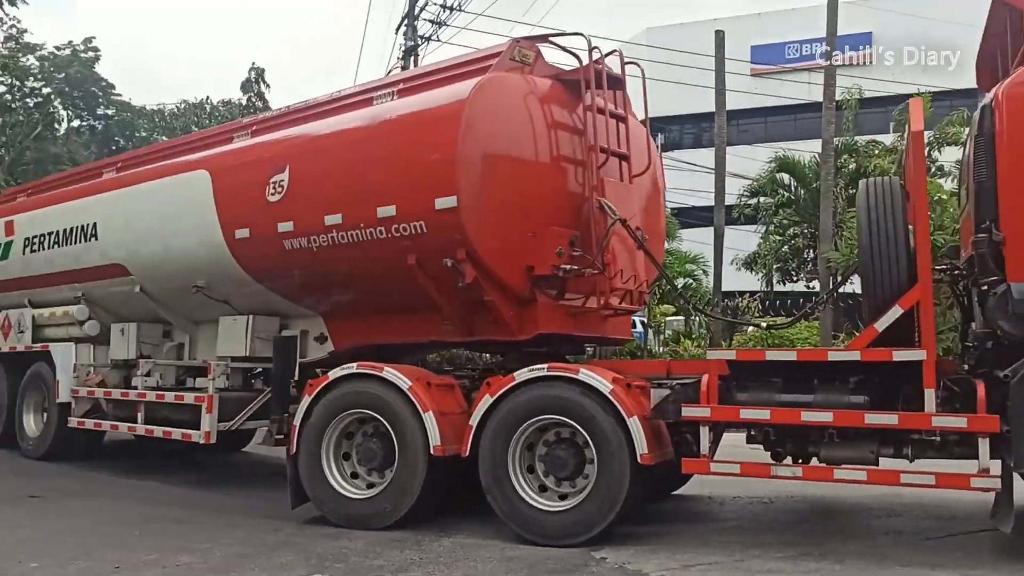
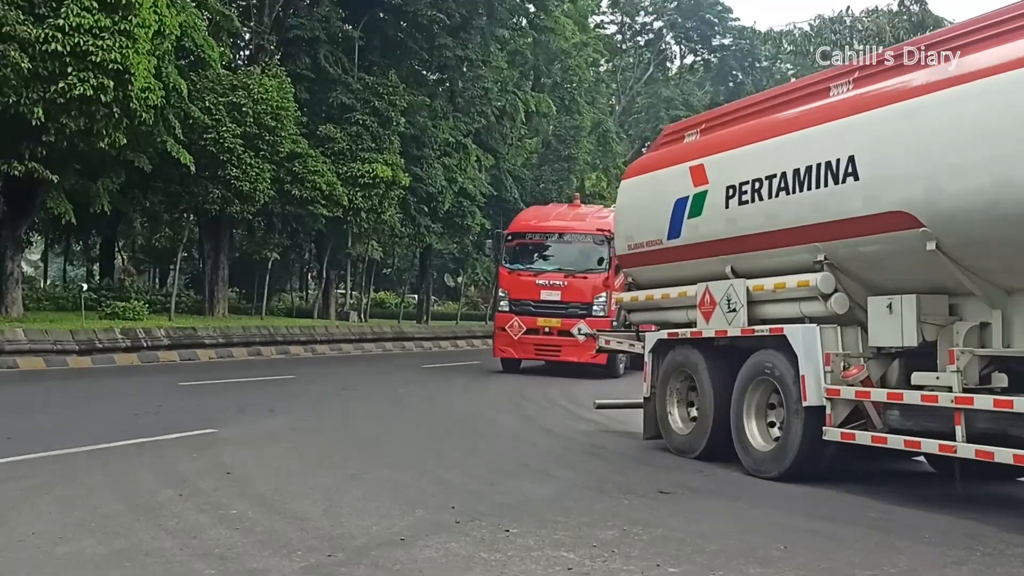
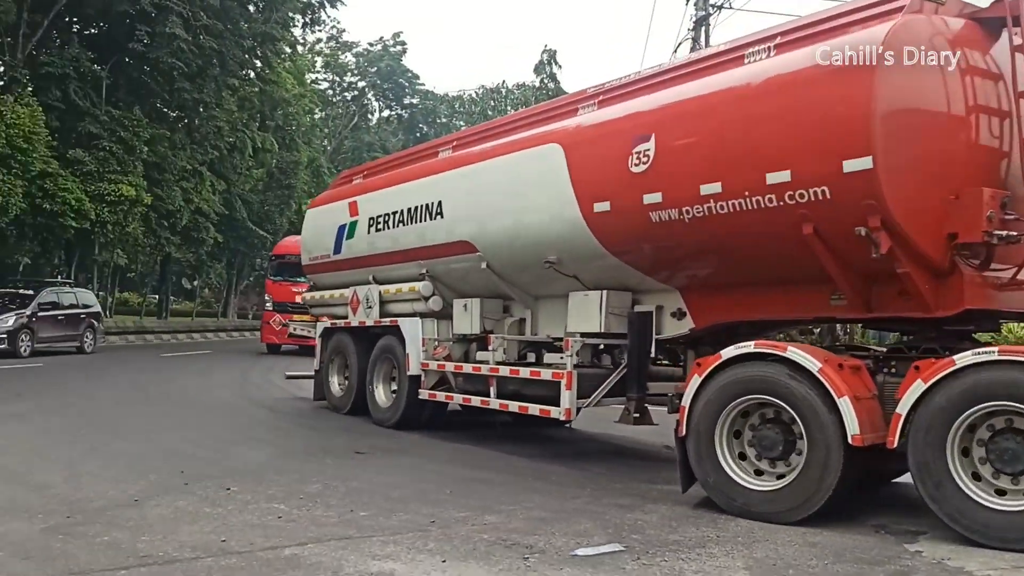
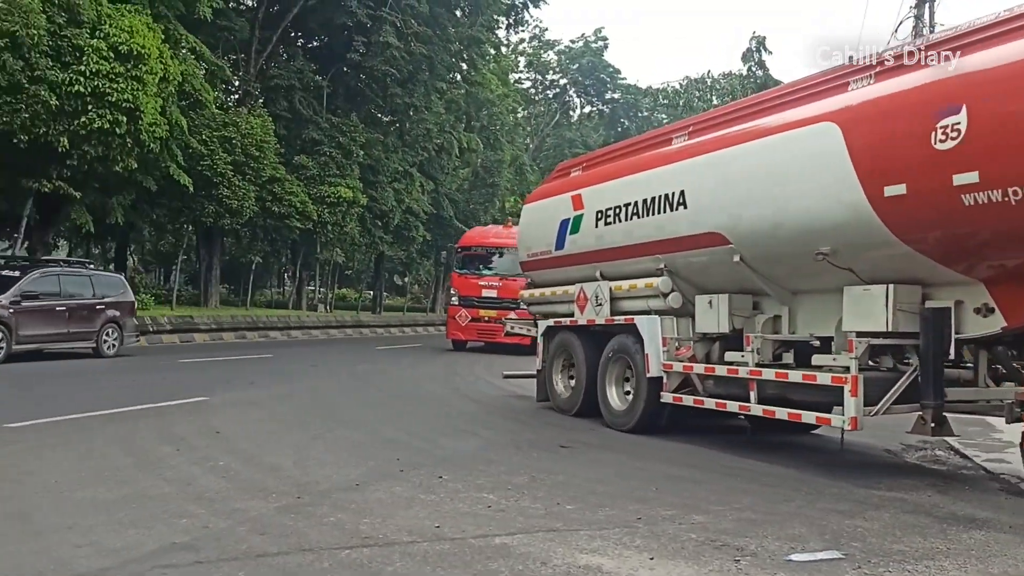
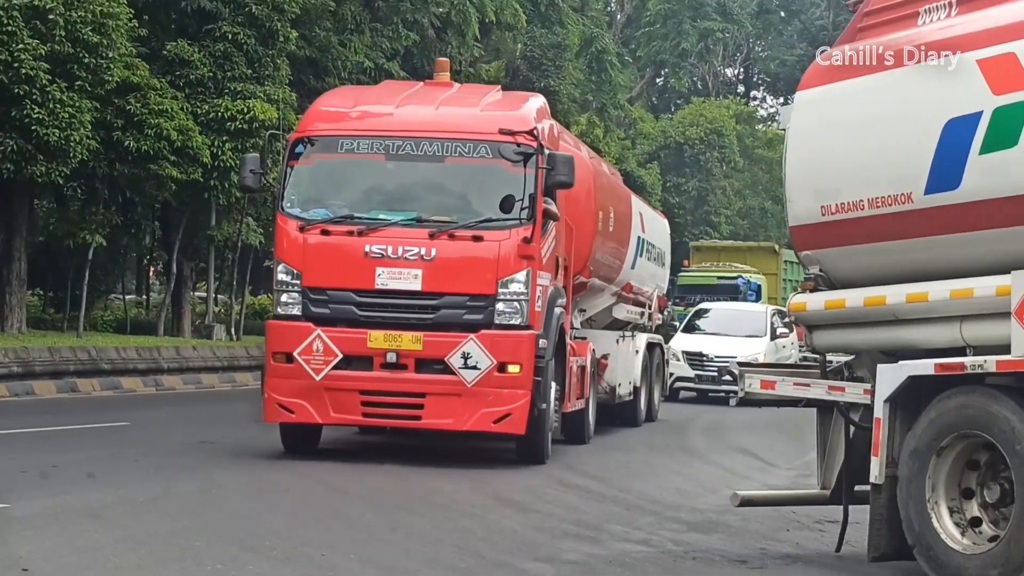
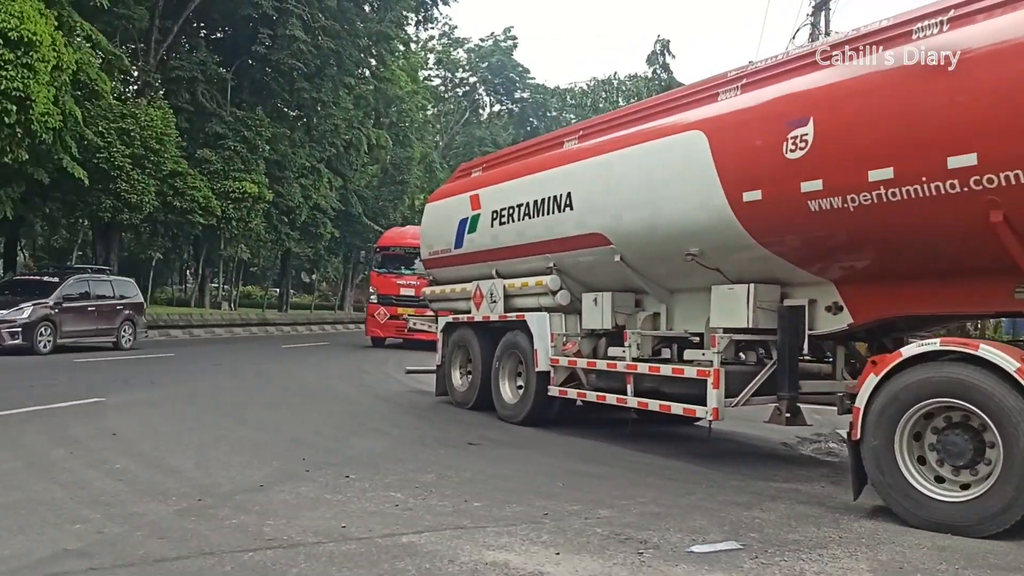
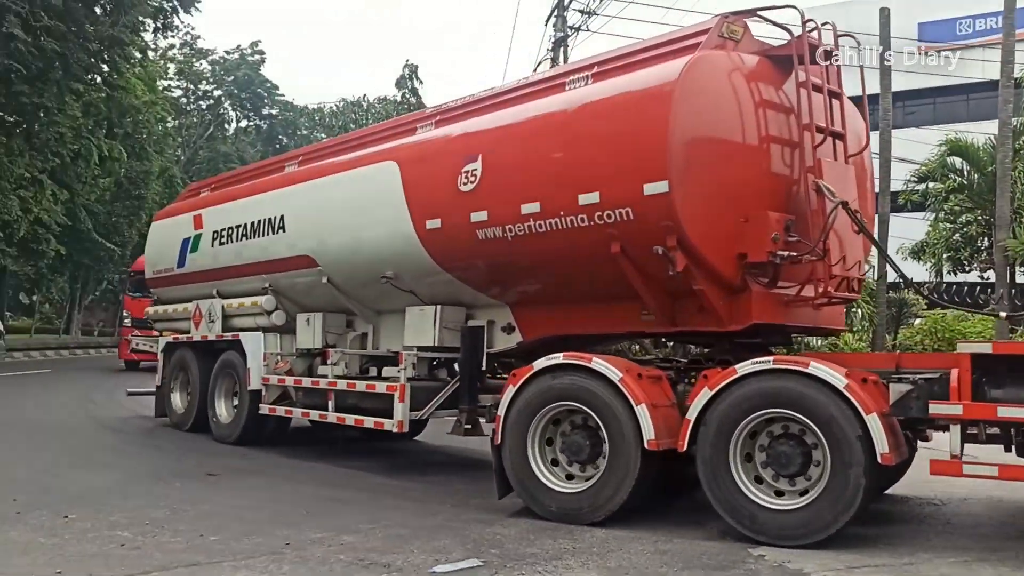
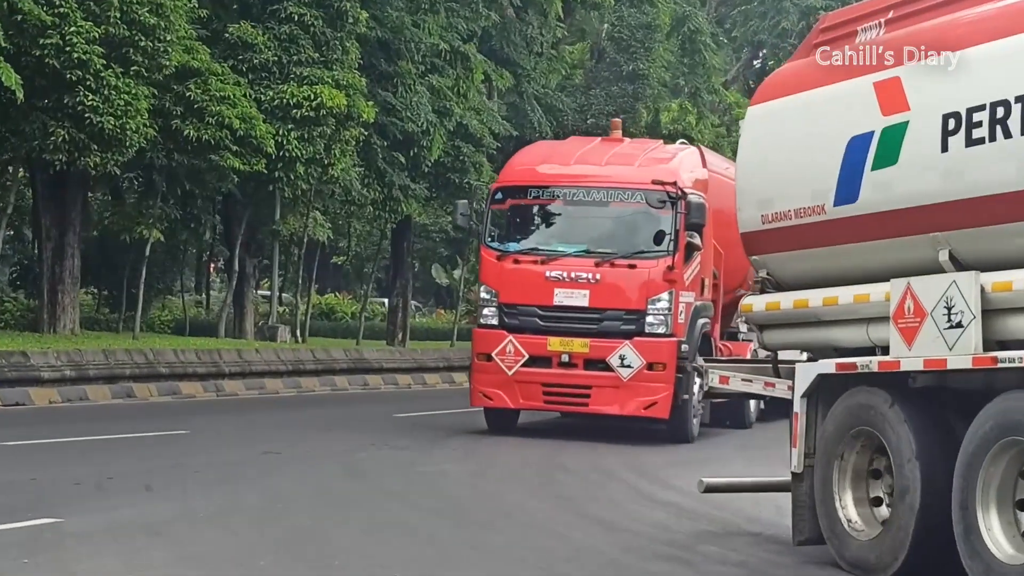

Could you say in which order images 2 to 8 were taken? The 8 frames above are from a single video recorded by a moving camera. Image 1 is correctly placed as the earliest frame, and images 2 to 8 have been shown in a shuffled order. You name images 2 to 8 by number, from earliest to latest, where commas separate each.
7, 3, 6, 4, 2, 8, 5
